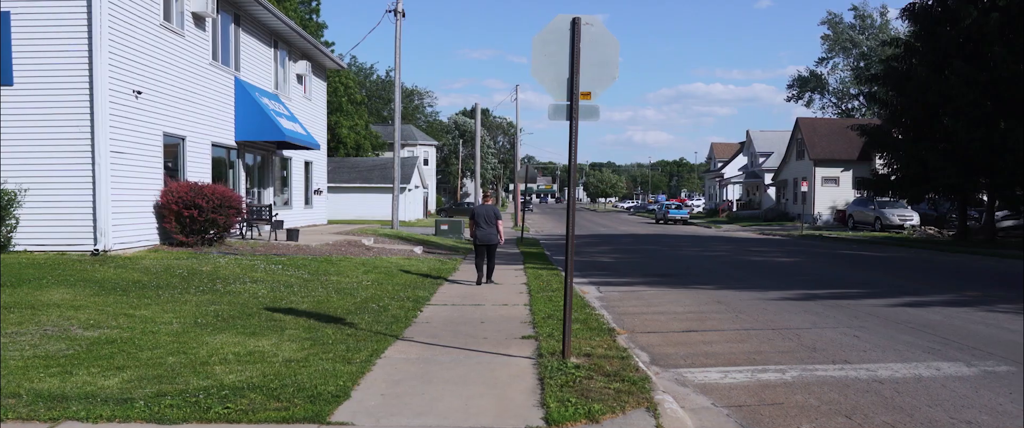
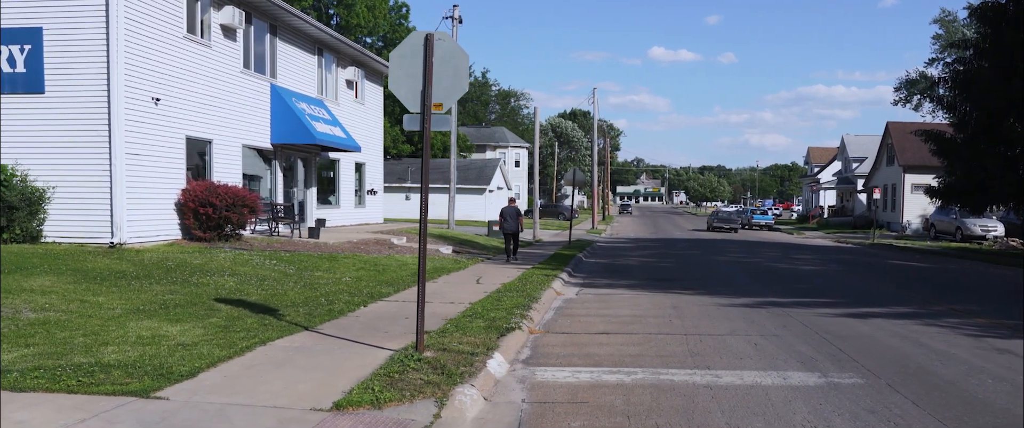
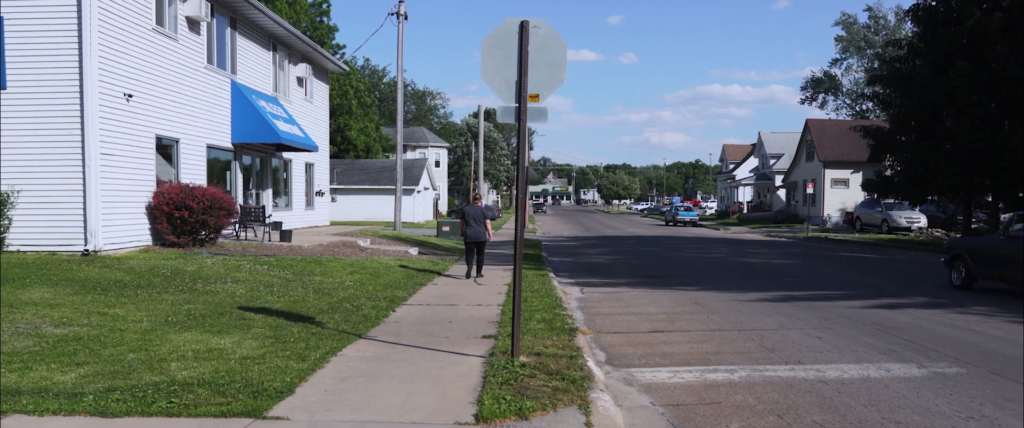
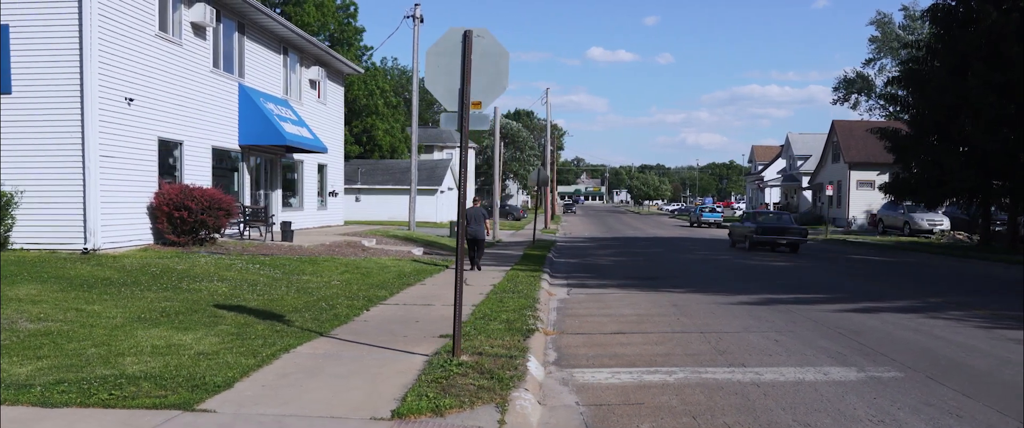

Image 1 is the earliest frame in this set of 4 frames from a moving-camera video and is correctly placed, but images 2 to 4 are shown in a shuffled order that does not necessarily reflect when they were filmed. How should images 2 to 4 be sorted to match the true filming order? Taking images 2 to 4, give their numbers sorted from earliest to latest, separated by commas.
3, 4, 2
